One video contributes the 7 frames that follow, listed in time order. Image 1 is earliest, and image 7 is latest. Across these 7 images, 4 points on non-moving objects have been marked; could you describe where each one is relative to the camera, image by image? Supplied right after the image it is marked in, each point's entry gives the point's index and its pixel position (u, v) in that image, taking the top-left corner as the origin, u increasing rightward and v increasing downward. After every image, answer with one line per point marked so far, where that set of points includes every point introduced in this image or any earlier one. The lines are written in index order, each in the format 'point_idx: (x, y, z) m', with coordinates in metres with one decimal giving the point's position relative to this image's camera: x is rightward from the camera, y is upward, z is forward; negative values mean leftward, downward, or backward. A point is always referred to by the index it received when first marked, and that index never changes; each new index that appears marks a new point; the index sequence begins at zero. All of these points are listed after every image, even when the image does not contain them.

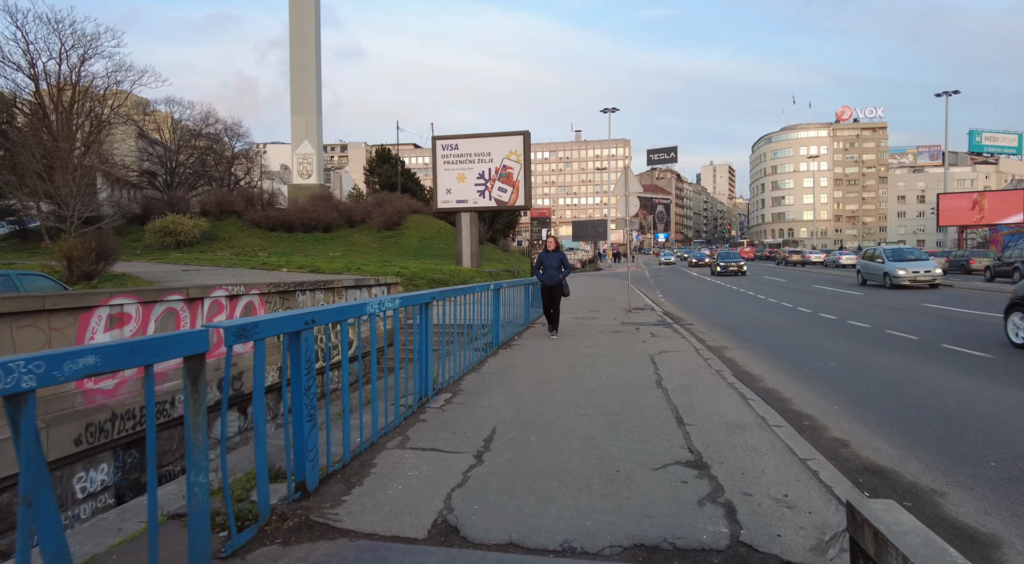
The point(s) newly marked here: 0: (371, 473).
0: (-0.9, -1.2, +3.7) m
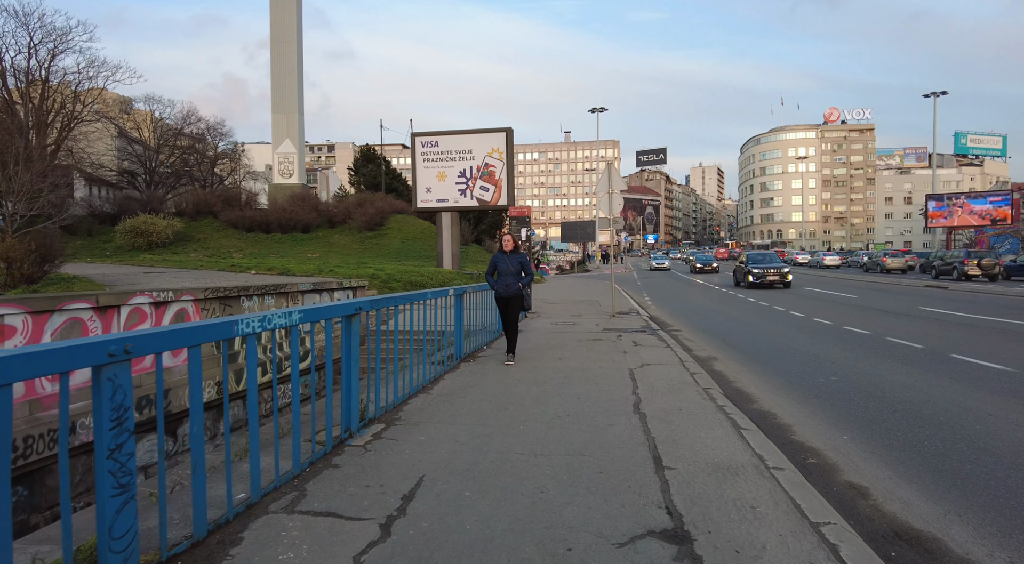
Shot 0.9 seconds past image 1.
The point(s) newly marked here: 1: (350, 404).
0: (-1.3, -1.3, +2.7) m
1: (-1.3, -1.0, +4.6) m
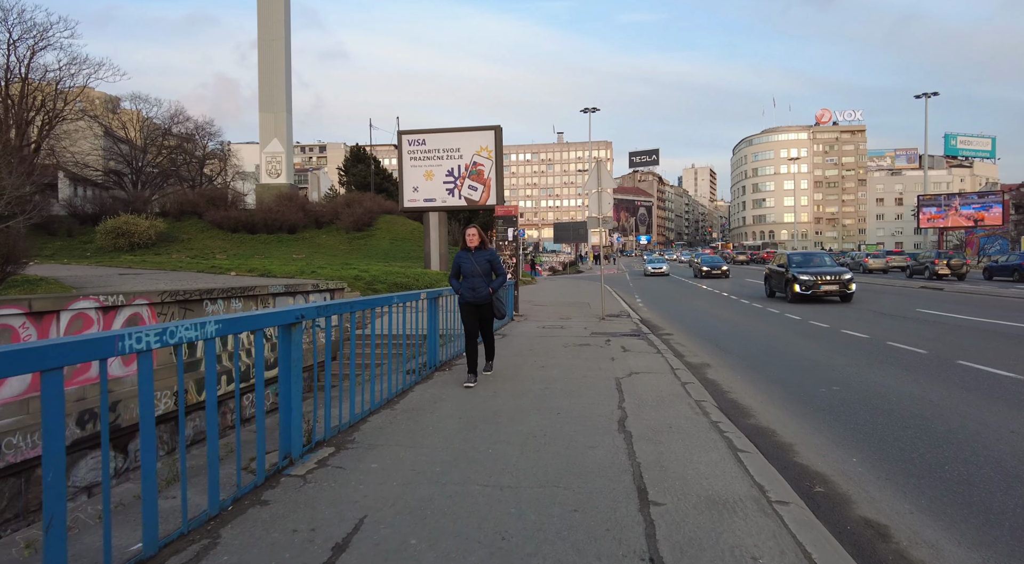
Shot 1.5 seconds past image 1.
0: (-1.6, -1.3, +2.1) m
1: (-1.5, -1.0, +4.0) m
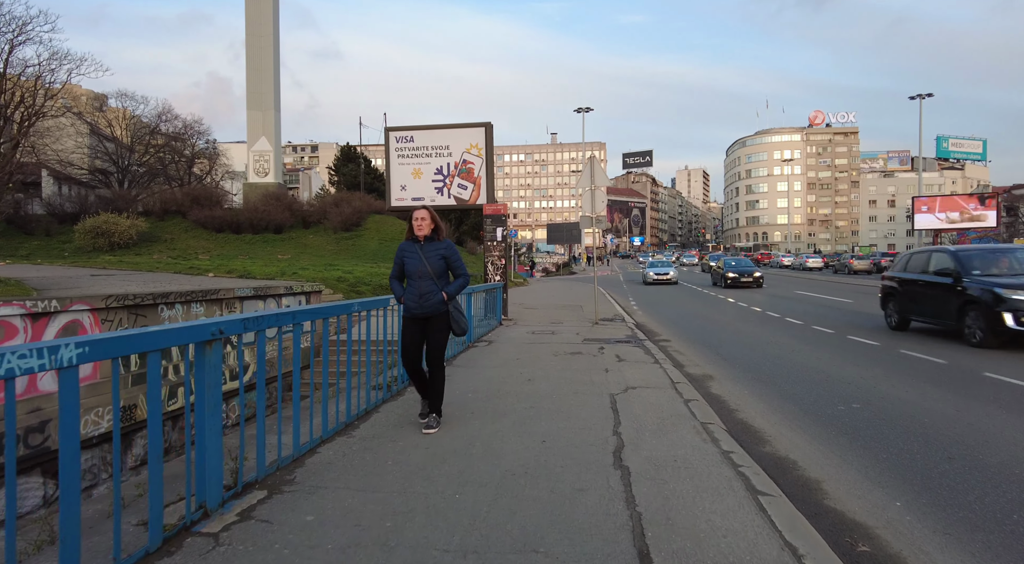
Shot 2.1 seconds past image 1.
0: (-1.7, -1.4, +1.3) m
1: (-1.7, -1.0, +3.2) m
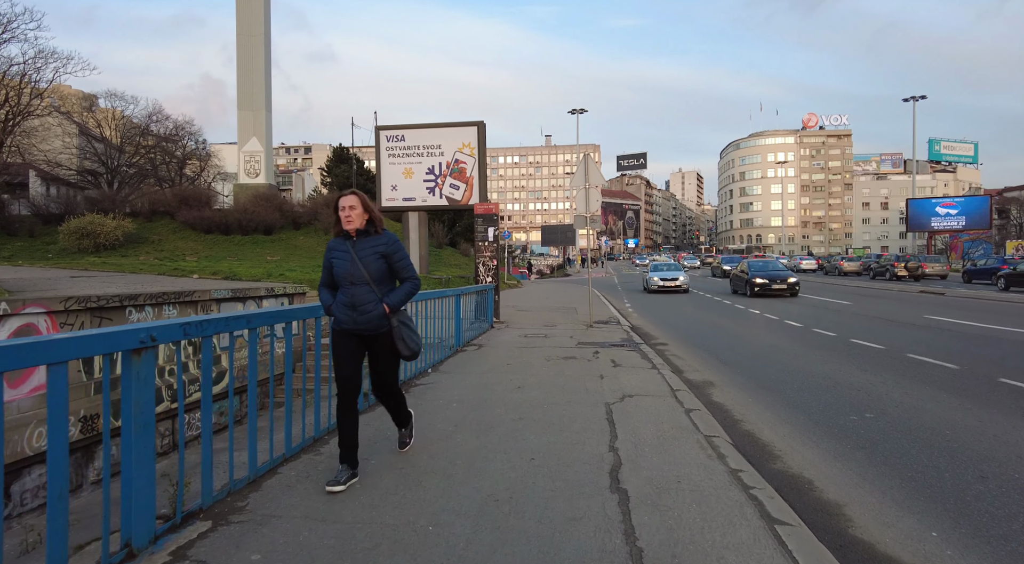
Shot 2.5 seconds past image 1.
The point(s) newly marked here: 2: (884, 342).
0: (-1.8, -1.3, +0.8) m
1: (-1.8, -1.0, +2.7) m
2: (+7.1, -1.2, +10.9) m
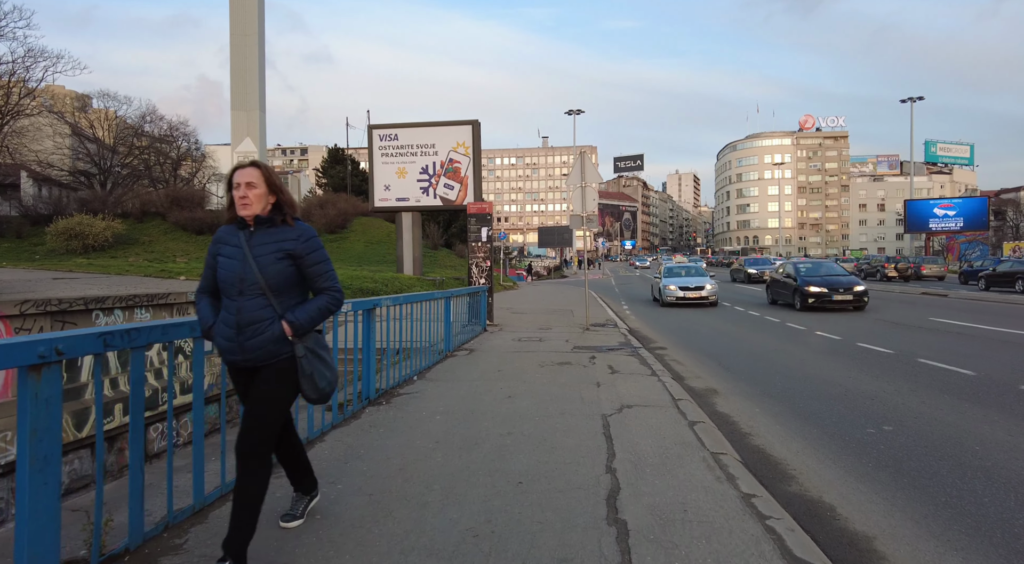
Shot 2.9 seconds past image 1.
0: (-1.9, -1.3, +0.4) m
1: (-1.9, -1.0, +2.2) m
2: (+7.0, -1.2, +10.5) m
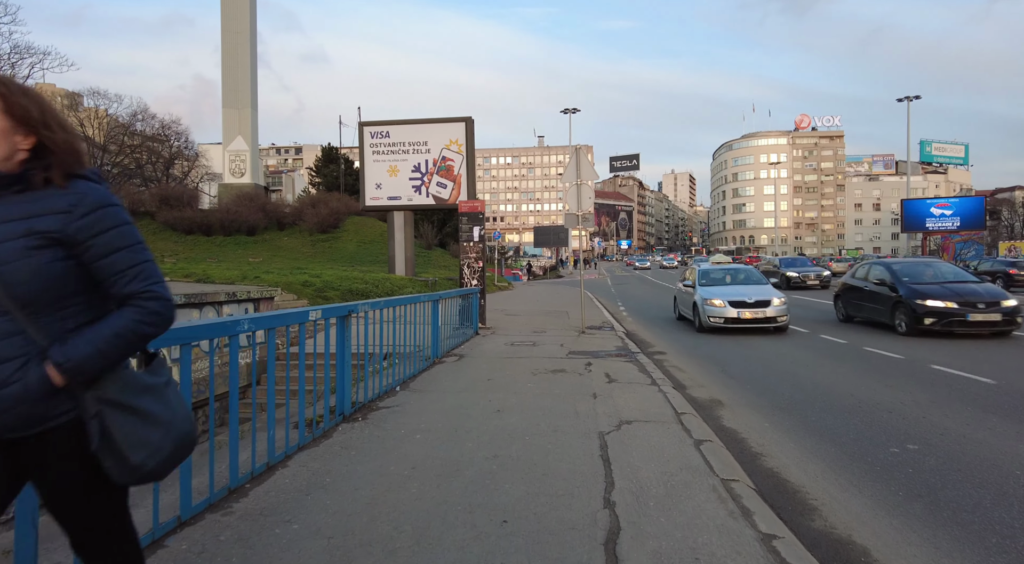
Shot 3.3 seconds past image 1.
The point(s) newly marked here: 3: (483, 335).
0: (-1.9, -1.4, -0.2) m
1: (-2.0, -1.1, +1.7) m
2: (+6.8, -1.2, +10.0) m
3: (-0.7, -1.2, +13.3) m
